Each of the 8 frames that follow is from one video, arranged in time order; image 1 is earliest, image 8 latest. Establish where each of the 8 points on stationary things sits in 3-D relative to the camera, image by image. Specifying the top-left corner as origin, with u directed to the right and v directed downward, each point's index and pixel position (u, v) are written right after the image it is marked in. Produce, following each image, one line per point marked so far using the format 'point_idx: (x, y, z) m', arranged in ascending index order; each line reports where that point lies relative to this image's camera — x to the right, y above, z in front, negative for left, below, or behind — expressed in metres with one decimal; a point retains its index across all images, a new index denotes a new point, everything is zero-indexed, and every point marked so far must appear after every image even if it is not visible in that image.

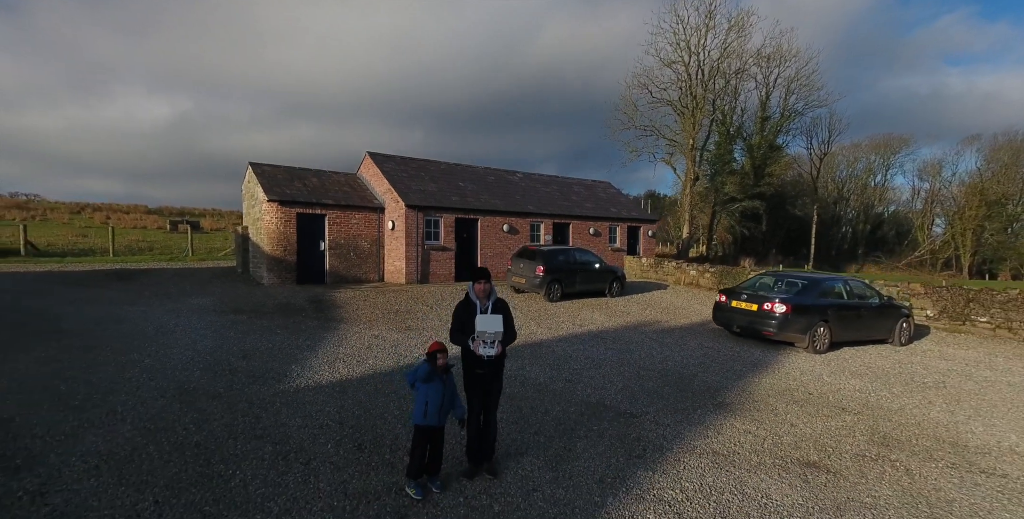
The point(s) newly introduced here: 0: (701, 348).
0: (+3.0, -1.4, +7.9) m
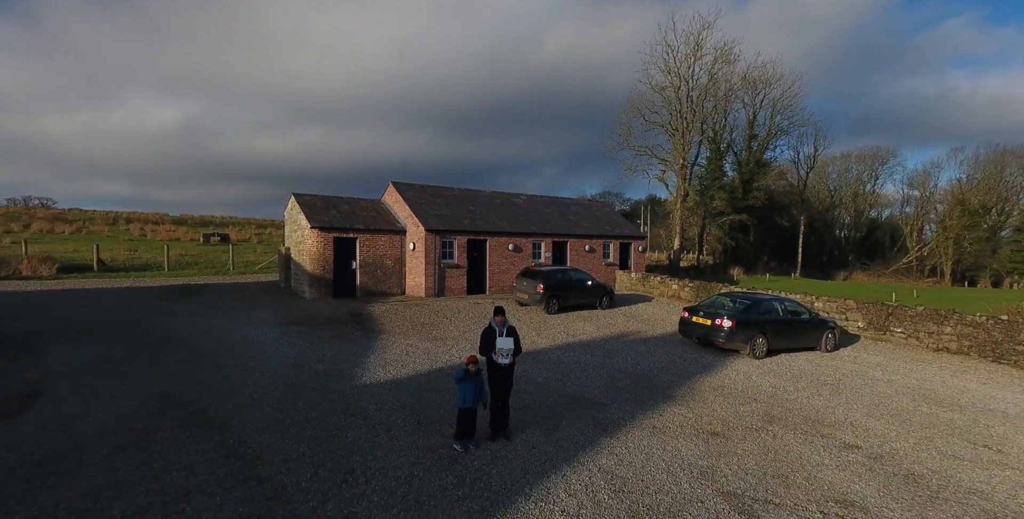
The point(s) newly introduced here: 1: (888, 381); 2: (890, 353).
0: (+3.1, -1.9, +10.1) m
1: (+6.3, -2.0, +8.5) m
2: (+7.7, -1.9, +10.4) m
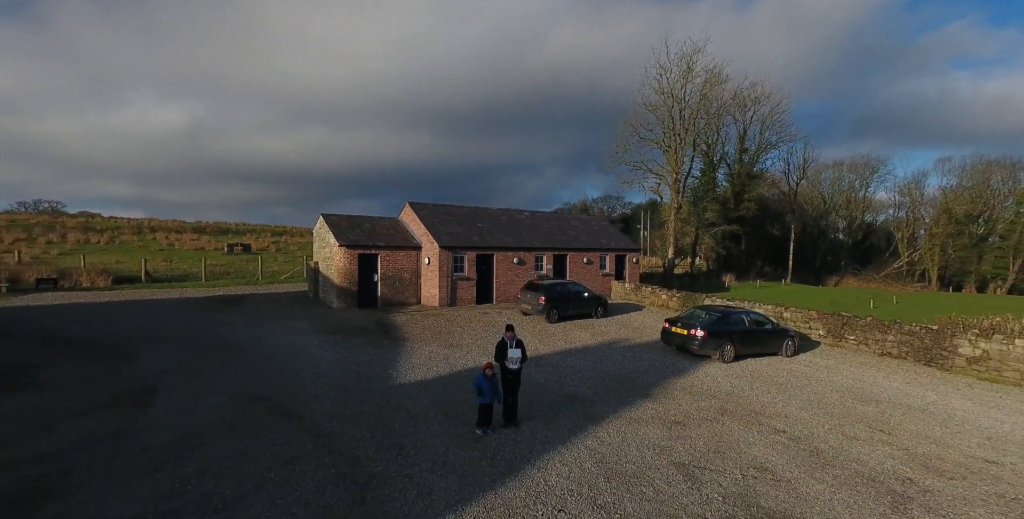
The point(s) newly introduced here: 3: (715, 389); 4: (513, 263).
0: (+3.3, -2.3, +11.9) m
1: (+6.4, -2.5, +10.3) m
2: (+7.8, -2.3, +12.2) m
3: (+3.9, -2.5, +9.9) m
4: (0.0, -0.2, +19.3) m
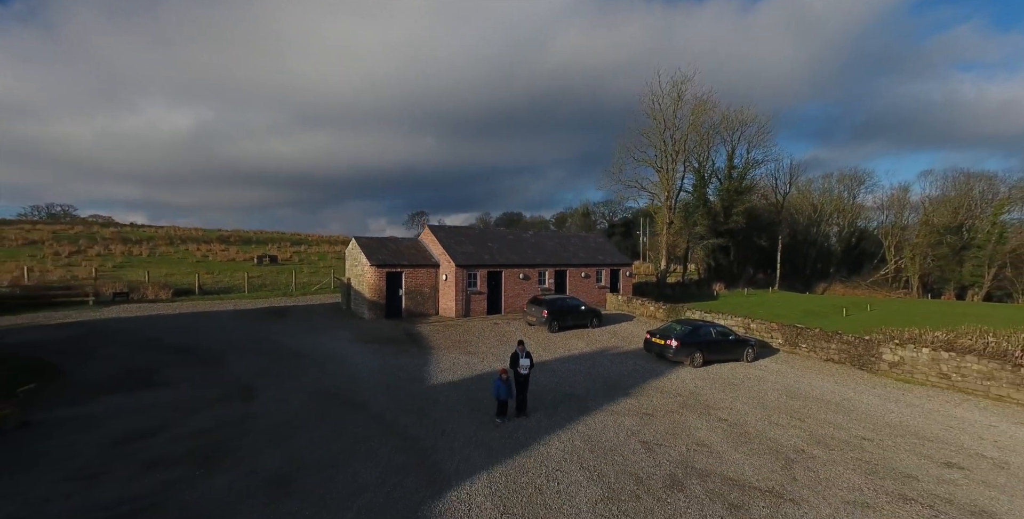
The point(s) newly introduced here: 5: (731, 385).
0: (+3.5, -3.0, +14.6) m
1: (+6.6, -3.1, +12.9) m
2: (+8.1, -3.0, +14.8) m
3: (+4.2, -3.2, +12.5) m
4: (+0.3, -0.8, +22.0) m
5: (+5.5, -3.1, +12.8) m
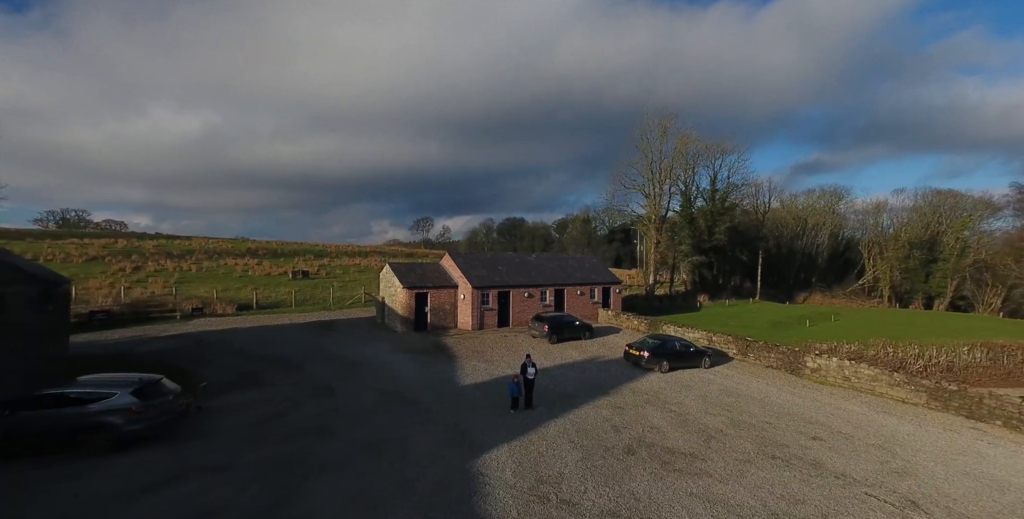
0: (+3.8, -4.1, +18.7) m
1: (+6.9, -4.2, +17.0) m
2: (+8.4, -4.1, +18.8) m
3: (+4.5, -4.2, +16.6) m
4: (+0.6, -1.9, +26.1) m
5: (+5.8, -4.2, +16.9) m
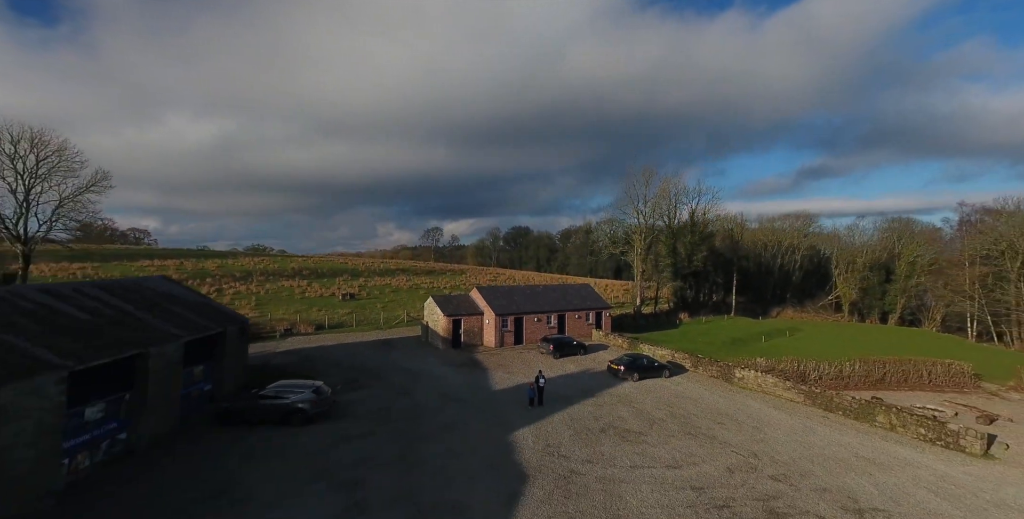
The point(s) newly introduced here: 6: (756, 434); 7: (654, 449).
0: (+4.6, -6.1, +26.3) m
1: (+7.7, -6.3, +24.5) m
2: (+9.2, -6.2, +26.4) m
3: (+5.2, -6.3, +24.2) m
4: (+1.5, -4.0, +33.7) m
5: (+6.5, -6.3, +24.4) m
6: (+9.0, -6.4, +18.7) m
7: (+4.8, -6.5, +17.4) m
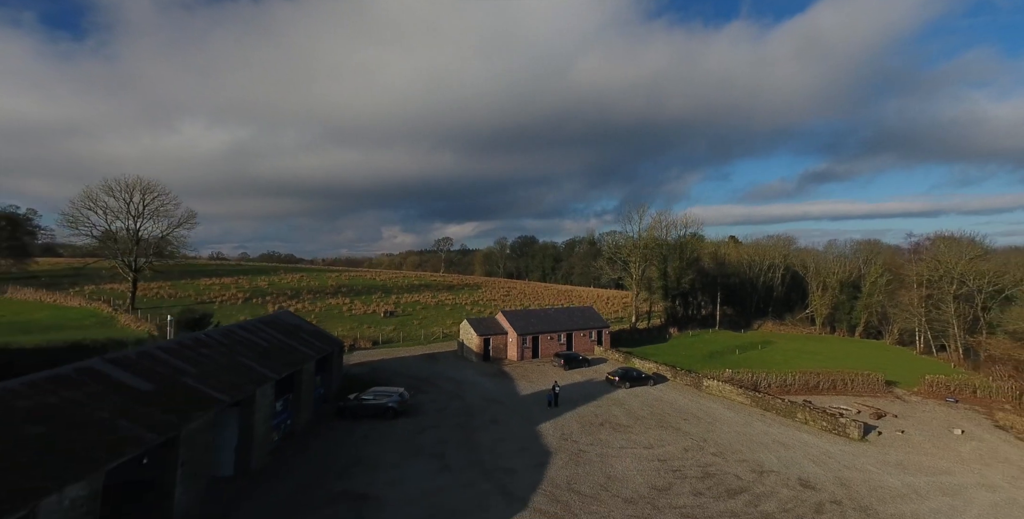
0: (+6.0, -8.5, +34.3) m
1: (+9.1, -8.6, +32.6) m
2: (+10.5, -8.5, +34.4) m
3: (+6.6, -8.7, +32.2) m
4: (+2.9, -6.4, +41.8) m
5: (+7.9, -8.6, +32.5) m
6: (+10.3, -8.7, +26.7) m
7: (+6.2, -8.8, +25.5) m
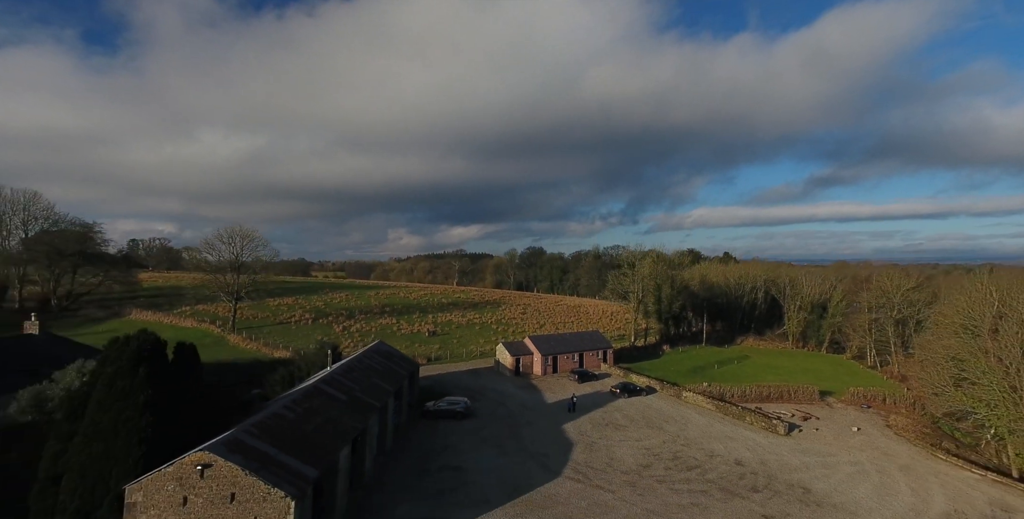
0: (+8.4, -12.2, +45.7) m
1: (+11.5, -12.3, +44.0) m
2: (+13.0, -12.3, +45.8) m
3: (+9.0, -12.4, +43.6) m
4: (+5.4, -10.1, +53.3) m
5: (+10.4, -12.3, +43.9) m
6: (+12.7, -12.4, +38.1) m
7: (+8.6, -12.5, +36.9) m
